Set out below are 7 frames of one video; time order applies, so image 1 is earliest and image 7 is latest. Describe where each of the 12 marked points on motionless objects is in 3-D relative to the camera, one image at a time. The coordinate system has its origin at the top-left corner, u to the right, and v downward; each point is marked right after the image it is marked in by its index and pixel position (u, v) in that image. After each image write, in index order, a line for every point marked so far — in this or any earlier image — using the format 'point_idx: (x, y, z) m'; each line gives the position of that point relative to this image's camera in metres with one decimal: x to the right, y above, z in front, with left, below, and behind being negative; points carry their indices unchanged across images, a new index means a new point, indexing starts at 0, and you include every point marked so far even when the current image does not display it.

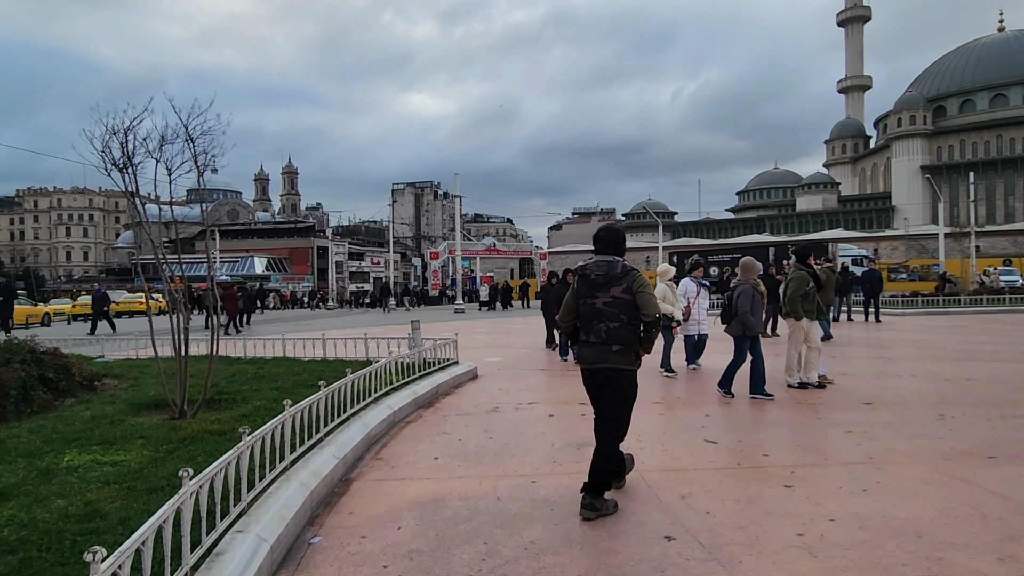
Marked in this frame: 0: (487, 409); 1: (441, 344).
0: (-0.3, -1.3, +6.9) m
1: (-1.0, -0.8, +9.0) m
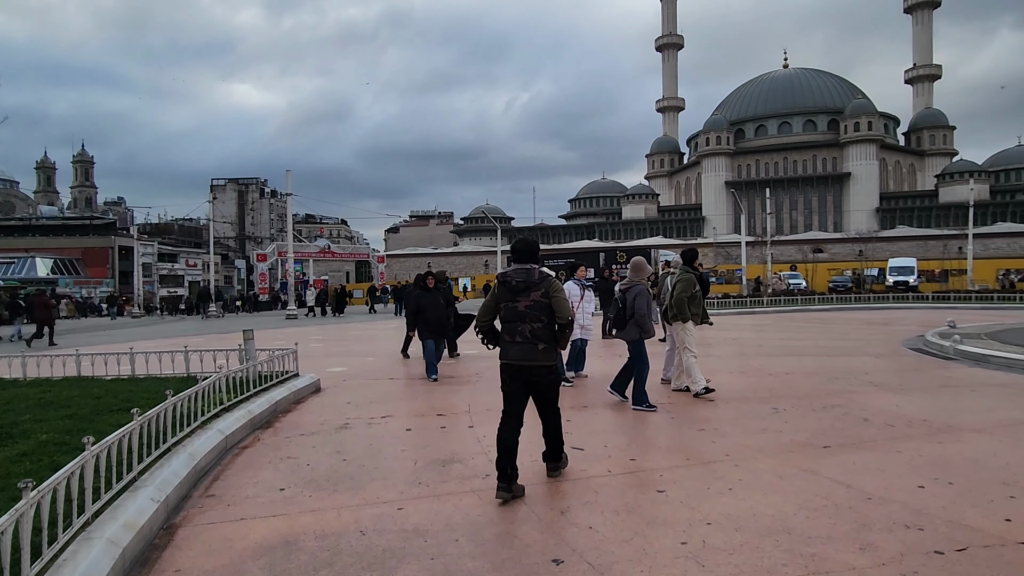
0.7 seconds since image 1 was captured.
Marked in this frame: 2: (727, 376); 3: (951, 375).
0: (-1.8, -1.4, +6.3) m
1: (-3.0, -0.9, +8.1) m
2: (+2.9, -1.2, +8.4) m
3: (+5.7, -1.1, +8.1) m
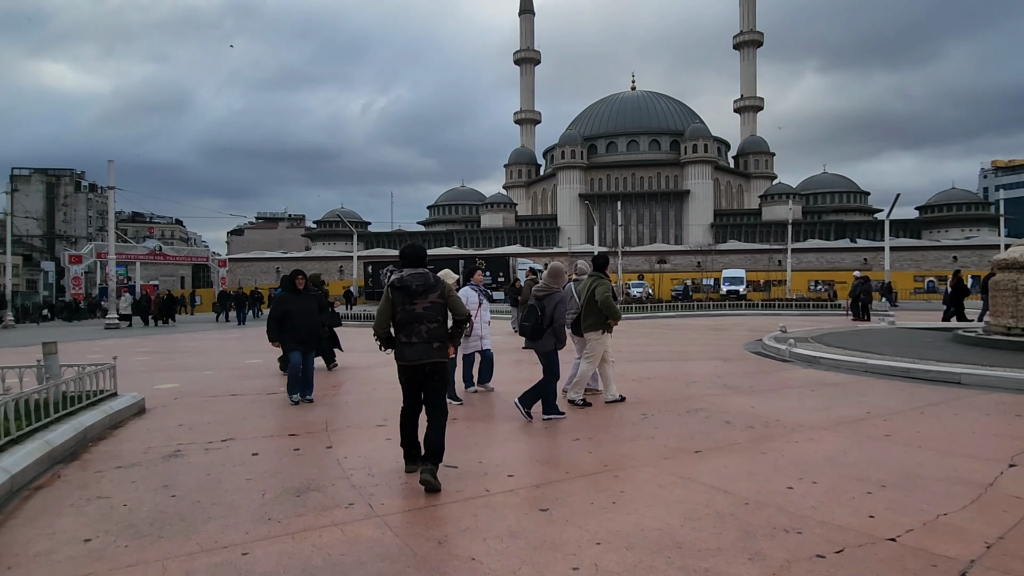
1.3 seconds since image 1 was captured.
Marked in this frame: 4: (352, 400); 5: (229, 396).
0: (-3.0, -1.4, +5.3) m
1: (-4.5, -0.9, +6.9) m
2: (+1.1, -1.3, +8.4) m
3: (+3.9, -1.2, +8.8) m
4: (-1.9, -1.3, +7.4) m
5: (-3.5, -1.3, +7.7) m
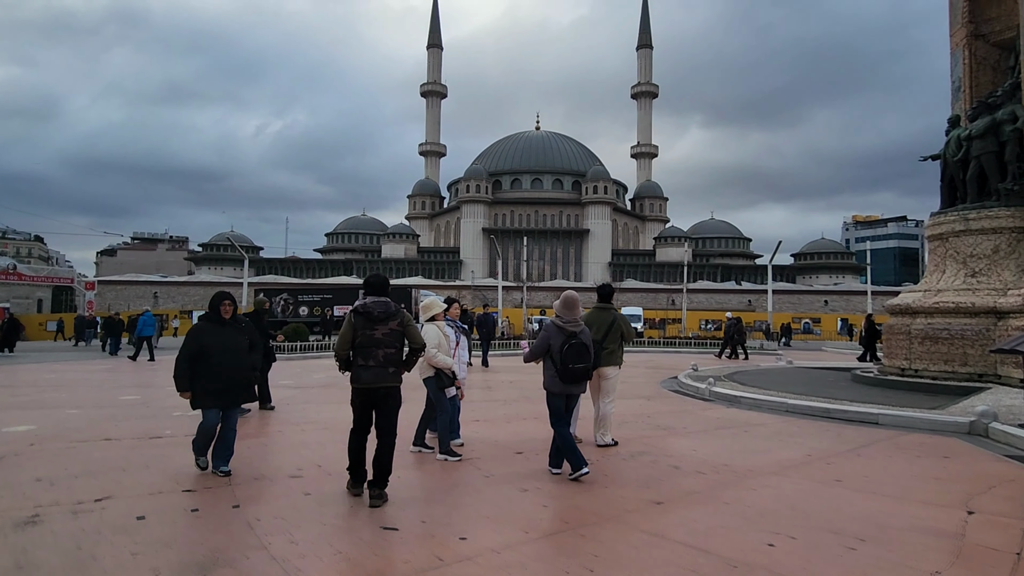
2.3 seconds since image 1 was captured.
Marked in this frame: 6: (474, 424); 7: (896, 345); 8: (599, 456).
0: (-3.4, -1.6, +4.2) m
1: (-5.2, -1.1, +5.5) m
2: (+0.2, -1.7, +7.9) m
3: (+2.9, -1.8, +8.8) m
4: (-2.6, -1.6, +6.4) m
5: (-4.2, -1.6, +6.5) m
6: (-0.5, -1.7, +7.9) m
7: (+7.0, -1.1, +11.4) m
8: (+0.8, -1.6, +6.1) m
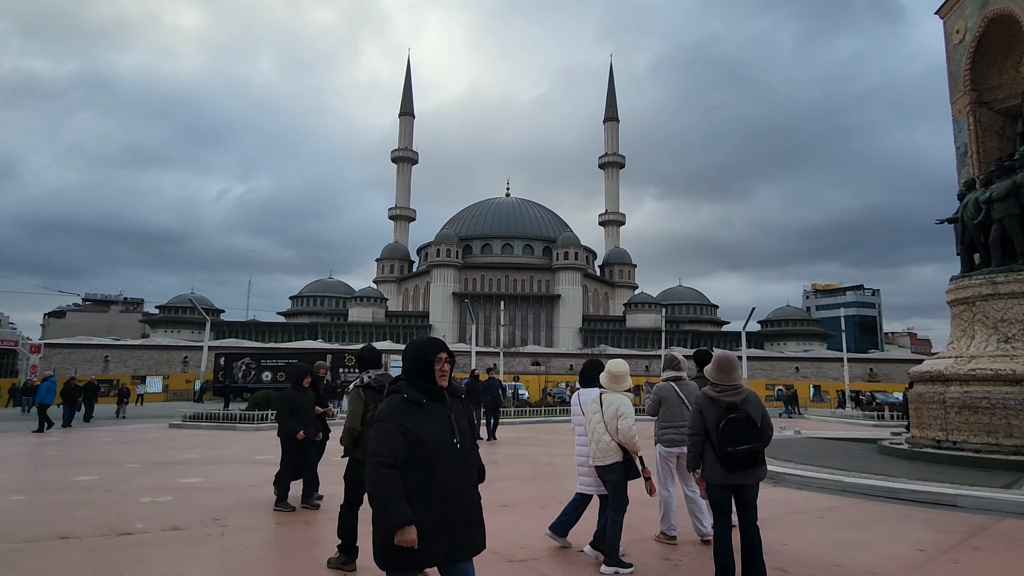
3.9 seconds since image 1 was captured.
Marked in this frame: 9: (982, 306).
0: (-2.8, -1.9, +3.0) m
1: (-4.6, -1.5, +4.2) m
2: (+0.5, -2.4, +6.9) m
3: (+3.2, -2.6, +7.9) m
4: (-2.1, -2.2, +5.2) m
5: (-3.8, -2.1, +5.2) m
6: (-0.1, -2.4, +6.8) m
7: (+7.2, -2.2, +10.8) m
8: (+1.3, -2.2, +5.1) m
9: (+8.1, -0.3, +10.8) m
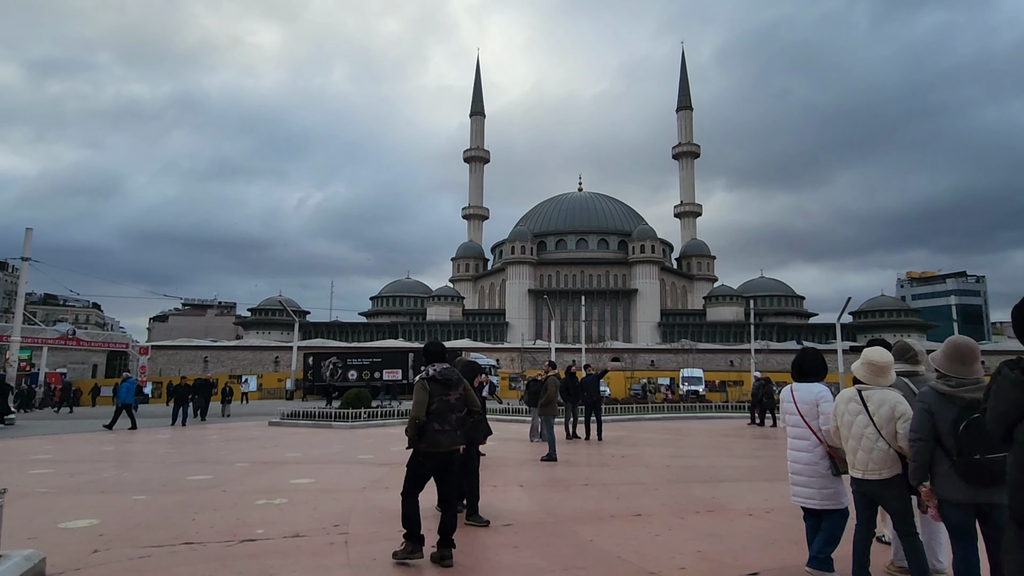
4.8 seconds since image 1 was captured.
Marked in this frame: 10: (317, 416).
0: (-1.9, -1.8, +2.7) m
1: (-3.6, -1.5, +4.1) m
2: (+1.9, -2.3, +6.2) m
3: (+4.6, -2.4, +6.8) m
4: (-1.0, -2.1, +4.8) m
5: (-2.6, -2.1, +5.0) m
6: (+1.2, -2.3, +6.2) m
7: (+8.9, -1.9, +9.3) m
8: (+2.4, -2.0, +4.3) m
9: (+9.8, 0.0, +9.2) m
10: (-6.0, -3.9, +19.1) m
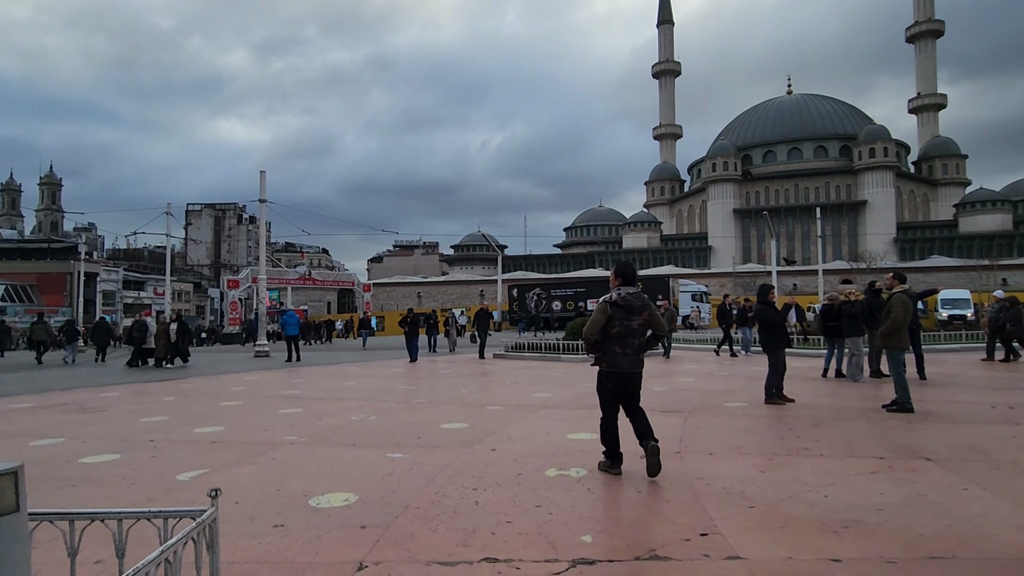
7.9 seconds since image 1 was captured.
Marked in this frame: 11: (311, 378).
0: (-0.1, -1.4, +0.6) m
1: (-1.3, -0.9, +2.4) m
2: (+4.5, -1.3, +2.8) m
3: (+7.4, -1.3, +2.7) m
4: (+1.4, -1.4, +2.4) m
5: (-0.1, -1.4, +3.0) m
6: (+3.9, -1.3, +3.0) m
7: (+12.1, -0.3, +3.7) m
8: (+4.5, -1.2, +0.9) m
9: (+12.8, +1.6, +3.1) m
10: (+0.9, -1.7, +17.6) m
11: (-4.2, -1.9, +13.1) m
